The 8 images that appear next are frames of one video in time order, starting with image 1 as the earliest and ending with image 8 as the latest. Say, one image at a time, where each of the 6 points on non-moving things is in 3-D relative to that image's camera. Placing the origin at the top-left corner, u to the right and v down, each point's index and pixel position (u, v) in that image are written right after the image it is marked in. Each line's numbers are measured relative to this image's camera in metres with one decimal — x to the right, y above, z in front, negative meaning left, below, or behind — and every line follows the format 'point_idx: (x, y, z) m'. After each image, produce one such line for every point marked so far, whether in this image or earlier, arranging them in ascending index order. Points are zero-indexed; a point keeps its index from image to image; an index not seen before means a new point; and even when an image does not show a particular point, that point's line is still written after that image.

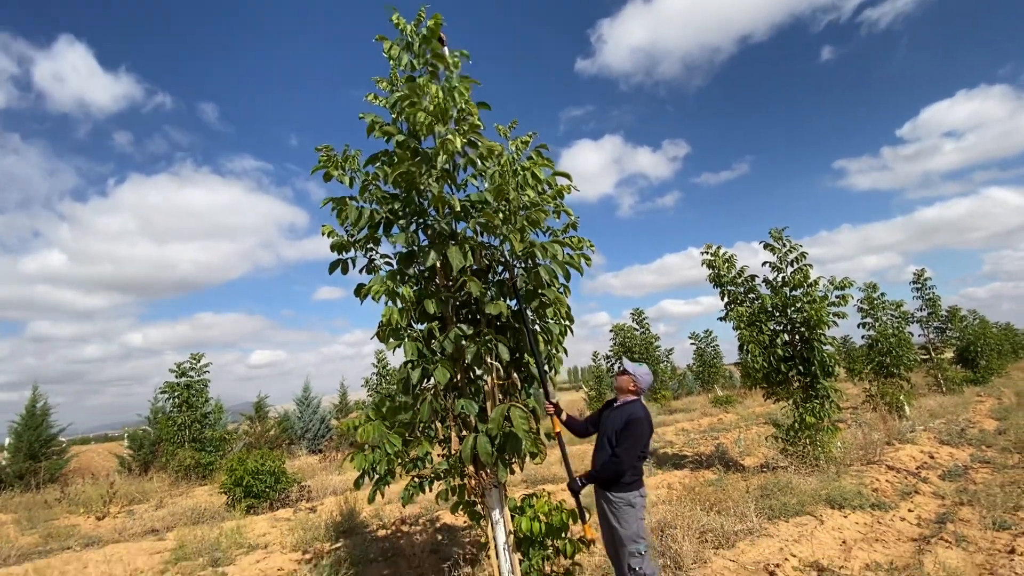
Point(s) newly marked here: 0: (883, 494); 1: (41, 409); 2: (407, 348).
0: (+5.1, -2.8, +6.7) m
1: (-14.4, -3.7, +15.0) m
2: (-0.8, -0.4, +3.5) m
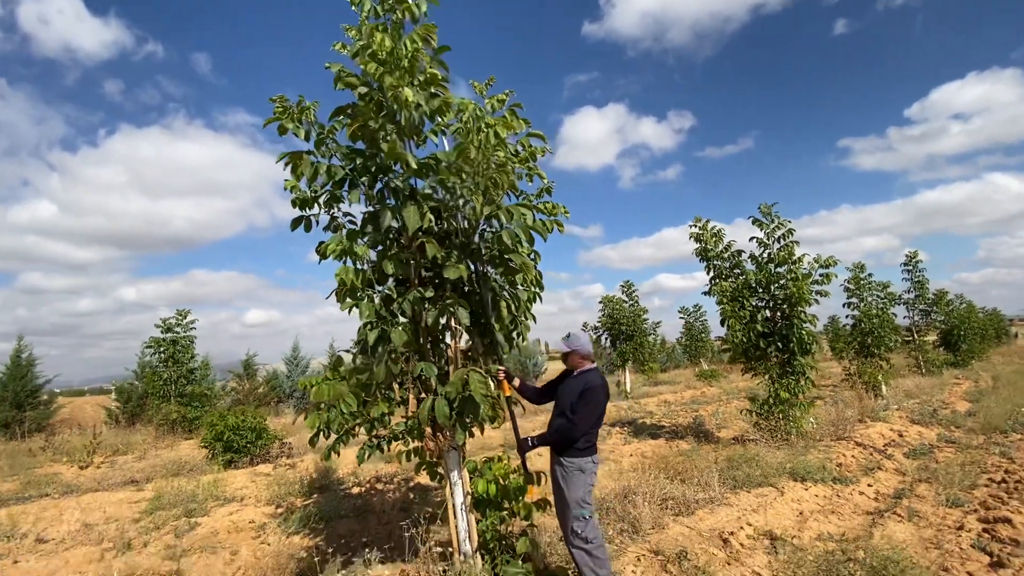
0: (+4.7, -2.5, +6.8) m
1: (-14.8, -2.2, +15.0) m
2: (-1.0, -0.2, +3.4) m
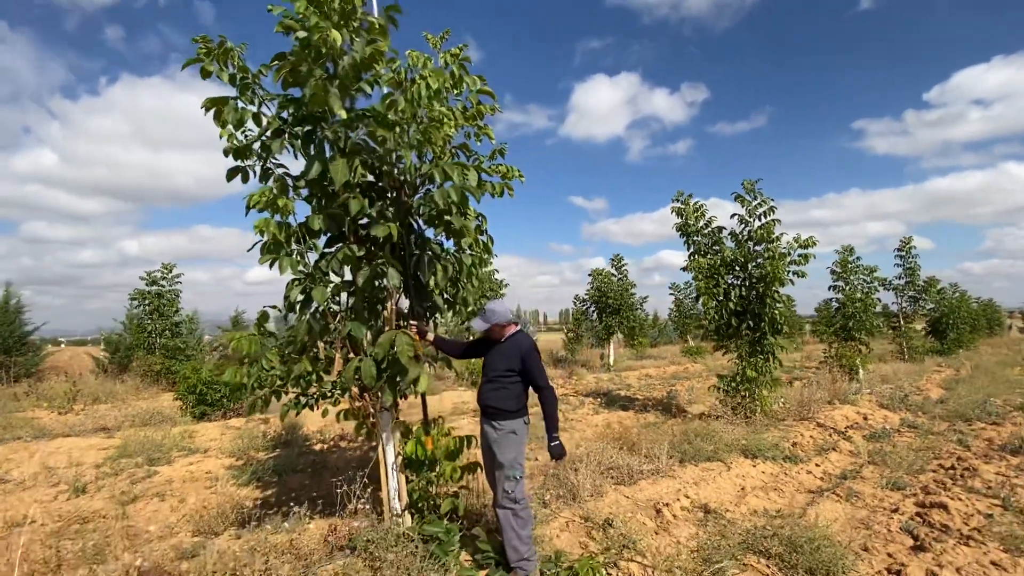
0: (+4.1, -2.3, +6.9) m
1: (-15.4, -0.5, +15.0) m
2: (-1.6, +0.1, +3.3) m
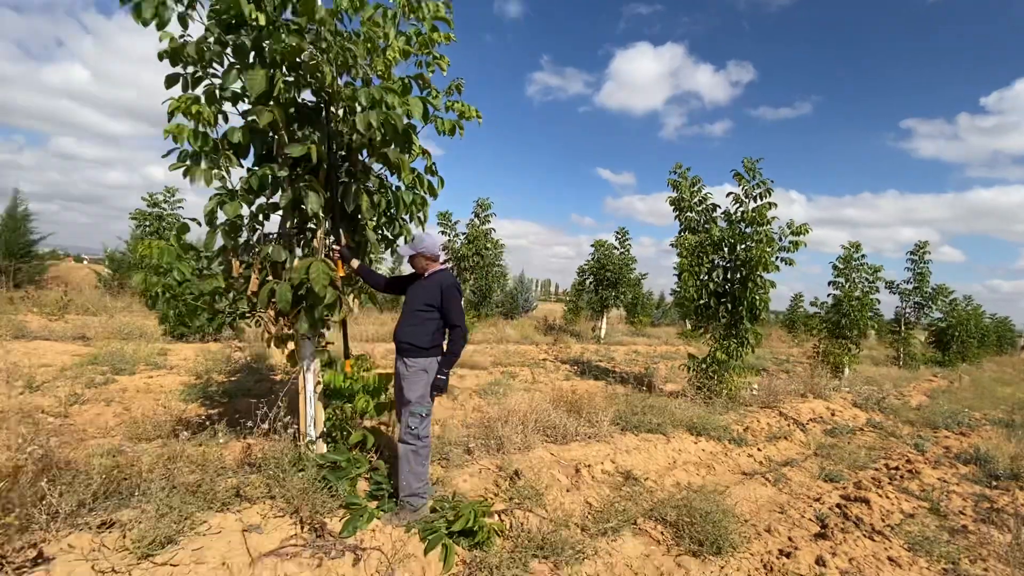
0: (+3.4, -2.0, +6.8) m
1: (-15.5, +2.4, +15.3) m
2: (-2.1, +0.7, +3.3) m
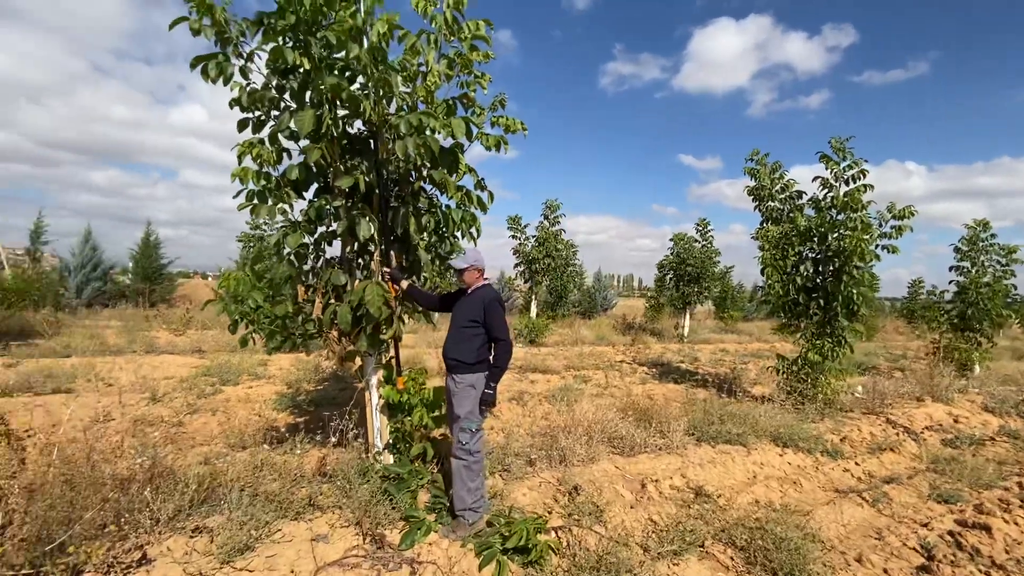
0: (+4.3, -2.0, +6.1) m
1: (-13.1, +1.7, +17.7) m
2: (-1.8, +0.6, +3.6) m
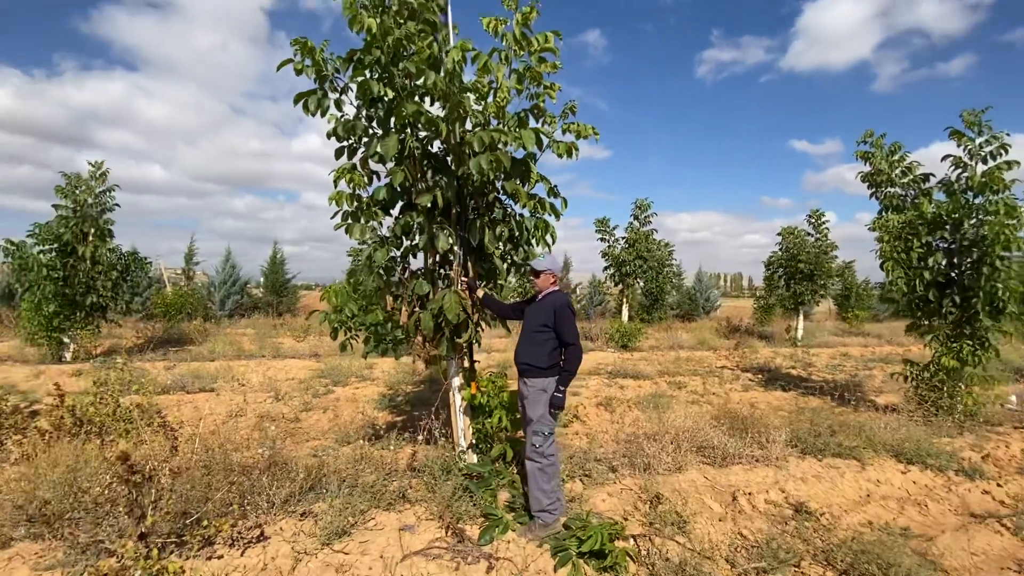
0: (+5.3, -1.9, +5.3) m
1: (-9.6, +1.2, +20.0) m
2: (-1.3, +0.5, +3.9) m
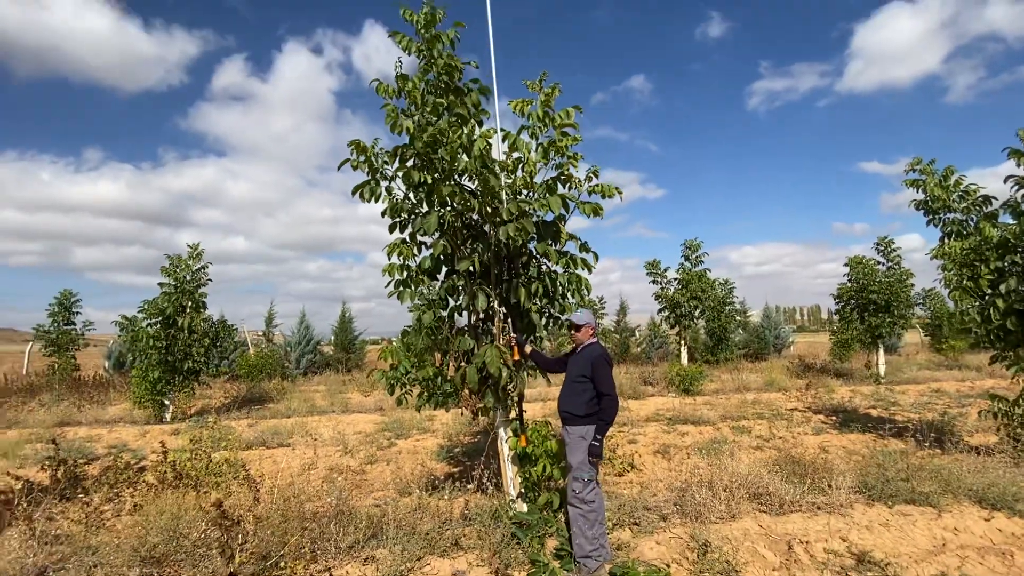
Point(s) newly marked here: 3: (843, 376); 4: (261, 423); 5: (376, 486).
0: (+5.8, -2.2, +4.7) m
1: (-7.3, -1.3, +21.4) m
2: (-1.0, -0.1, +4.4) m
3: (+11.8, -3.1, +17.4) m
4: (-5.3, -2.9, +10.3) m
5: (-1.7, -2.5, +6.2) m
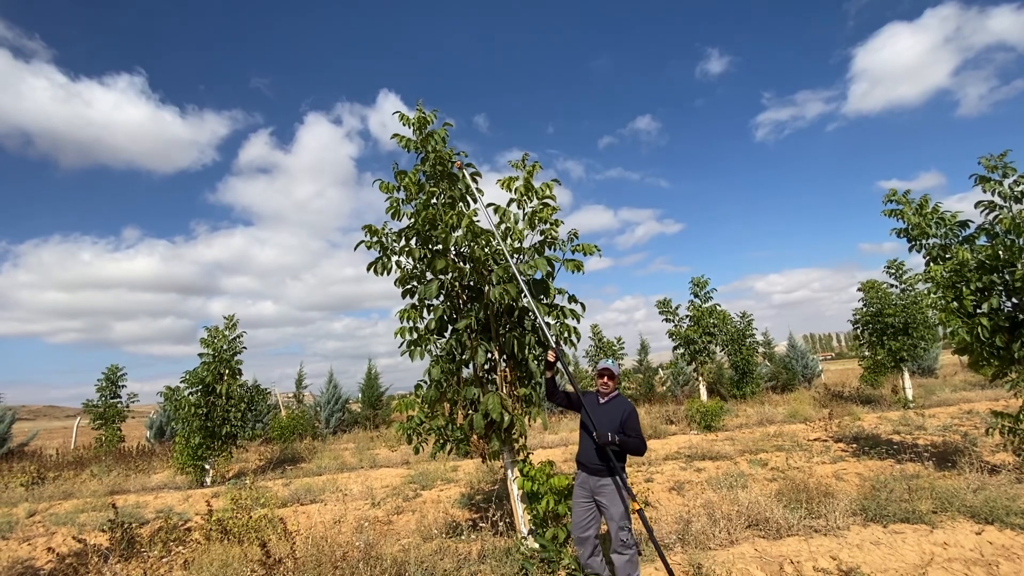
0: (+5.9, -2.3, +4.9) m
1: (-6.3, -3.9, +22.1) m
2: (-1.0, -0.7, +5.1) m
3: (+12.6, -4.0, +17.1) m
4: (-4.8, -4.3, +10.8) m
5: (-1.5, -3.3, +6.6) m
